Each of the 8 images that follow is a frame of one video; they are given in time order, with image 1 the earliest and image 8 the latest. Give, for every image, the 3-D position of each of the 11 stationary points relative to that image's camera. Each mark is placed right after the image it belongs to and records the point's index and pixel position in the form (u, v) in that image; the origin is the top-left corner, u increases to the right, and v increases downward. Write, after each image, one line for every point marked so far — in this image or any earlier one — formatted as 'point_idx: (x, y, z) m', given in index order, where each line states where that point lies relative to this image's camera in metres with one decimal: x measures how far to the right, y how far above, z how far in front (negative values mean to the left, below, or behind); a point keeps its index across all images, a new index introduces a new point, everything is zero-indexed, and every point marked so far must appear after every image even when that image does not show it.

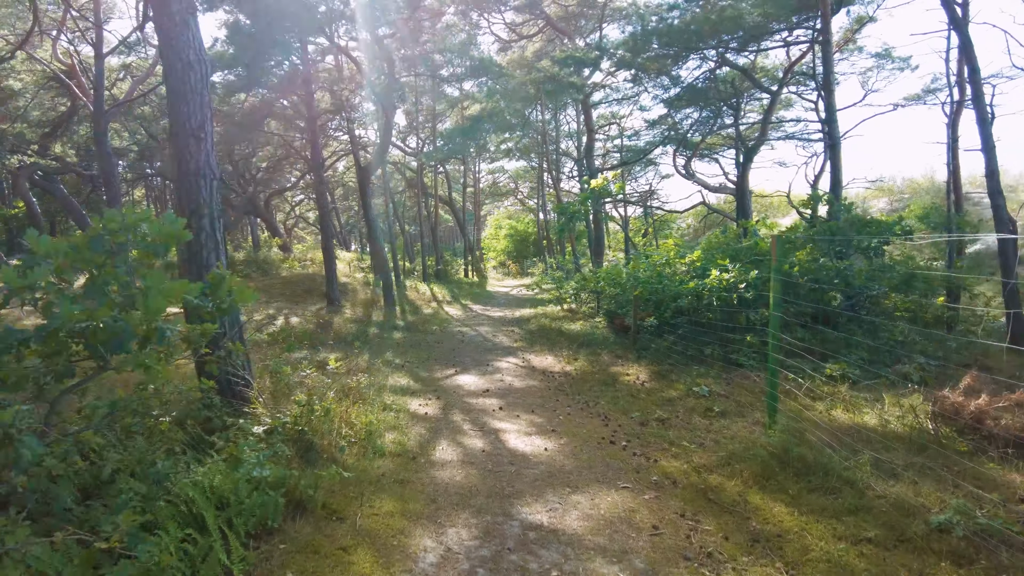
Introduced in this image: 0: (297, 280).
0: (-5.8, +0.2, +17.2) m
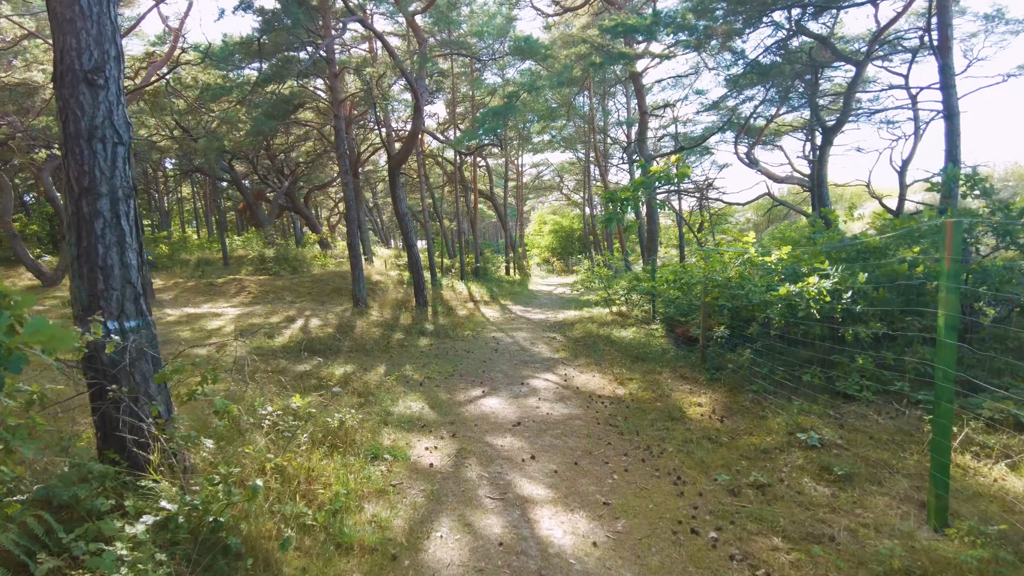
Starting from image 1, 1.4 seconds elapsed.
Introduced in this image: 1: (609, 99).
0: (-4.7, +0.3, +16.3) m
1: (+3.0, +5.8, +19.8) m
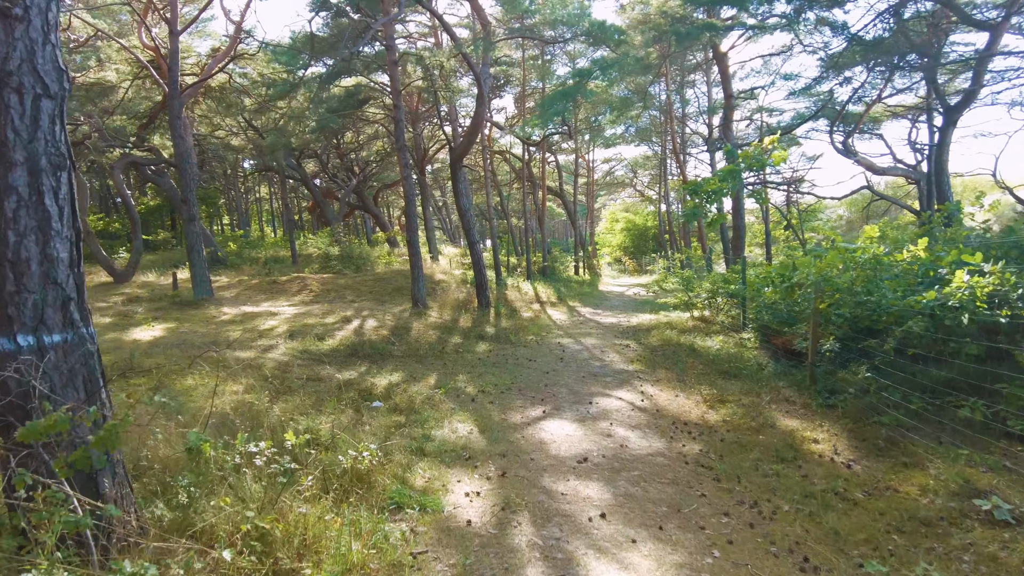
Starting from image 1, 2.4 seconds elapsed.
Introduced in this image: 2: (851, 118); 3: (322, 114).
0: (-3.1, +0.3, +15.8) m
1: (+5.1, +5.8, +18.4) m
2: (+7.3, +3.7, +13.9) m
3: (-4.5, +4.1, +15.3) m
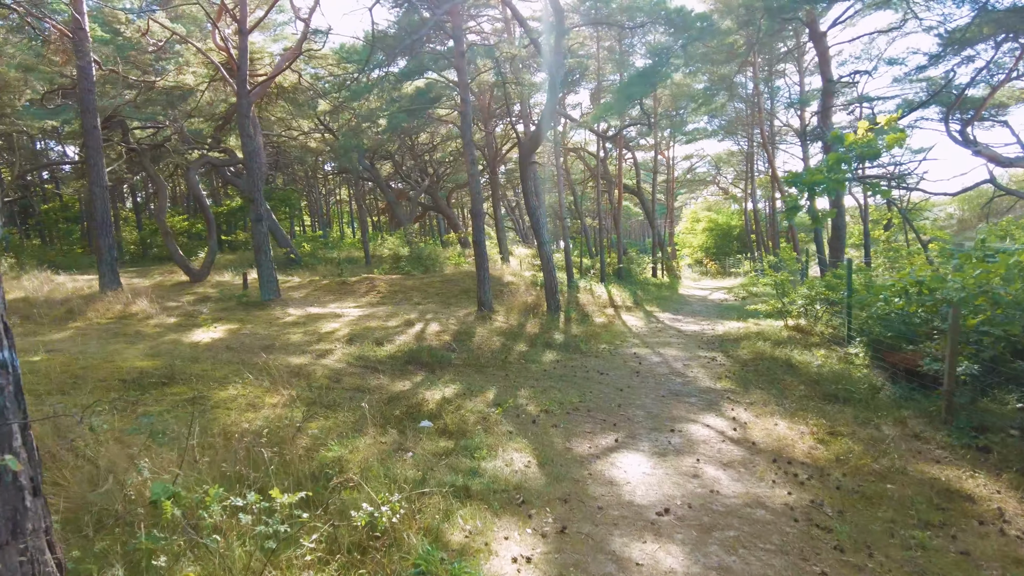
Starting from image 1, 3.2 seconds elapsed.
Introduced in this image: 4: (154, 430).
0: (-1.3, +0.2, +15.4) m
1: (+7.1, +5.7, +17.1) m
2: (+8.8, +3.6, +12.3) m
3: (-2.8, +4.1, +15.0) m
4: (-2.0, -0.8, +3.6) m
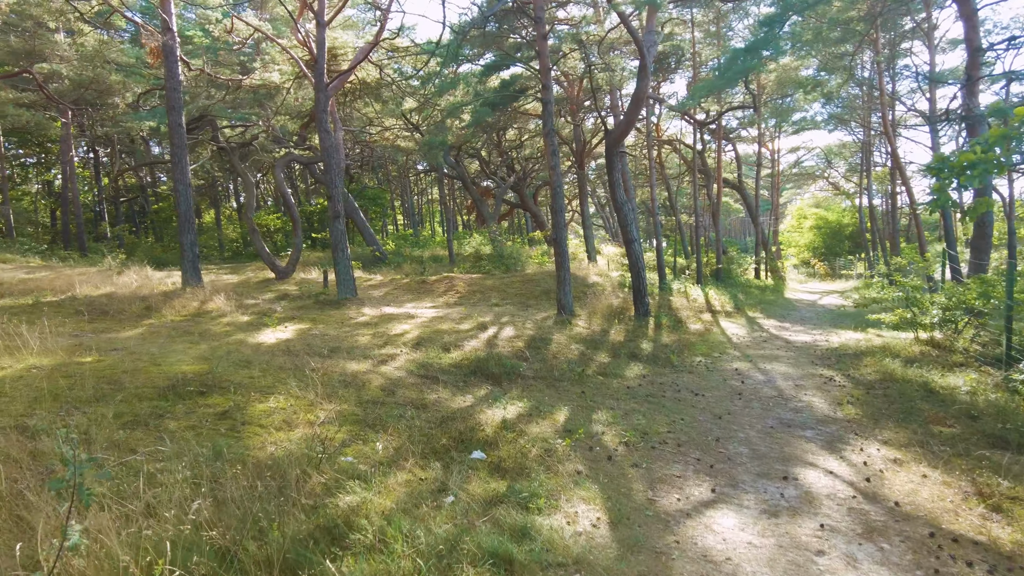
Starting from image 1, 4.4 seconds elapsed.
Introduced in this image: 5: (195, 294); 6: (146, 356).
0: (+0.6, +0.2, +14.6) m
1: (+9.3, +5.5, +15.1) m
2: (+10.3, +3.4, +10.1) m
3: (-0.8, +4.1, +14.5) m
4: (-1.7, -0.8, +3.1) m
5: (-5.0, -0.1, +10.1) m
6: (-3.3, -0.6, +5.8) m
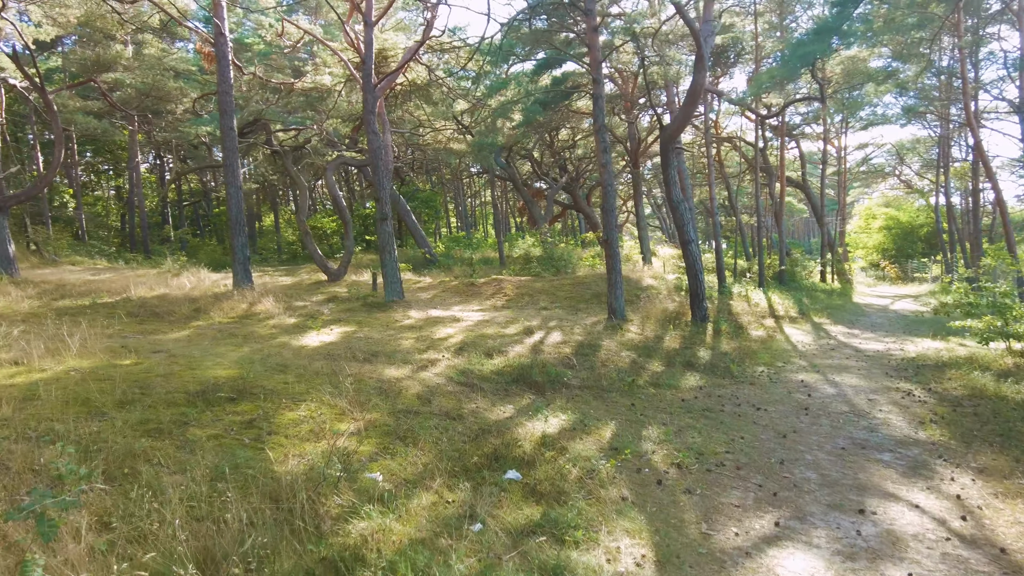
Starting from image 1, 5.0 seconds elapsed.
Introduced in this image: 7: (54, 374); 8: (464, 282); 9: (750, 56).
0: (+1.7, +0.2, +14.2) m
1: (+10.4, +5.4, +14.0) m
2: (+11.0, +3.3, +8.9) m
3: (+0.3, +4.1, +14.2) m
4: (-1.6, -0.9, +2.9) m
5: (-4.3, -0.1, +10.1) m
6: (-2.9, -0.6, +5.8) m
7: (-3.3, -0.6, +4.7) m
8: (-1.1, +0.1, +14.8) m
9: (+5.4, +5.3, +14.6) m
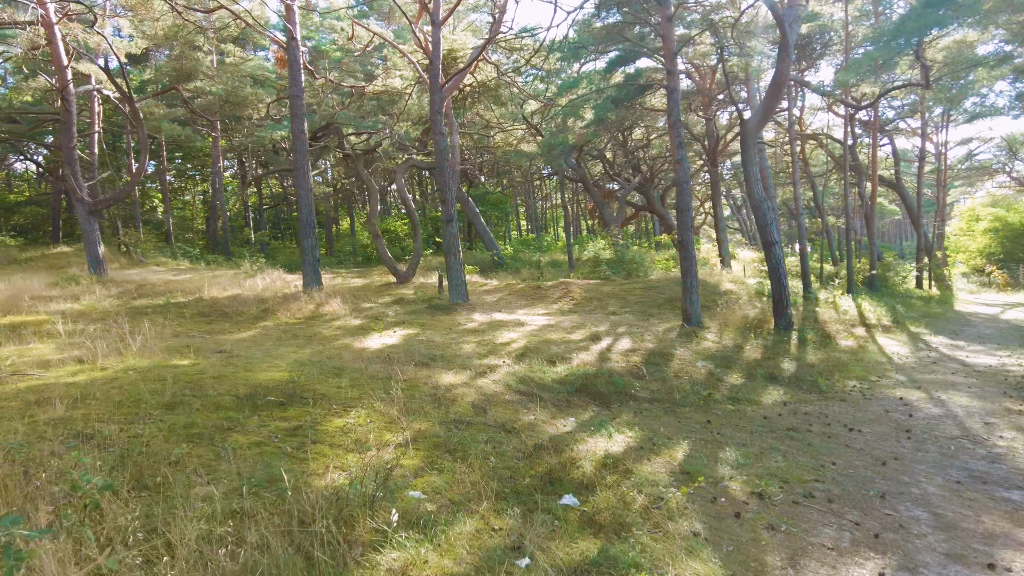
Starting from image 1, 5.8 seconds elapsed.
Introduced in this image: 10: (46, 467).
0: (+3.2, +0.1, +13.6) m
1: (+11.8, +5.3, +12.4) m
2: (+11.8, +3.2, +7.3) m
3: (+1.8, +4.0, +13.8) m
4: (-1.4, -0.9, +2.7) m
5: (-3.2, -0.1, +10.2) m
6: (-2.4, -0.6, +5.7) m
7: (-2.9, -0.6, +4.7) m
8: (+0.4, +0.1, +14.5) m
9: (+6.9, +5.1, +13.6) m
10: (-1.9, -0.7, +2.6) m
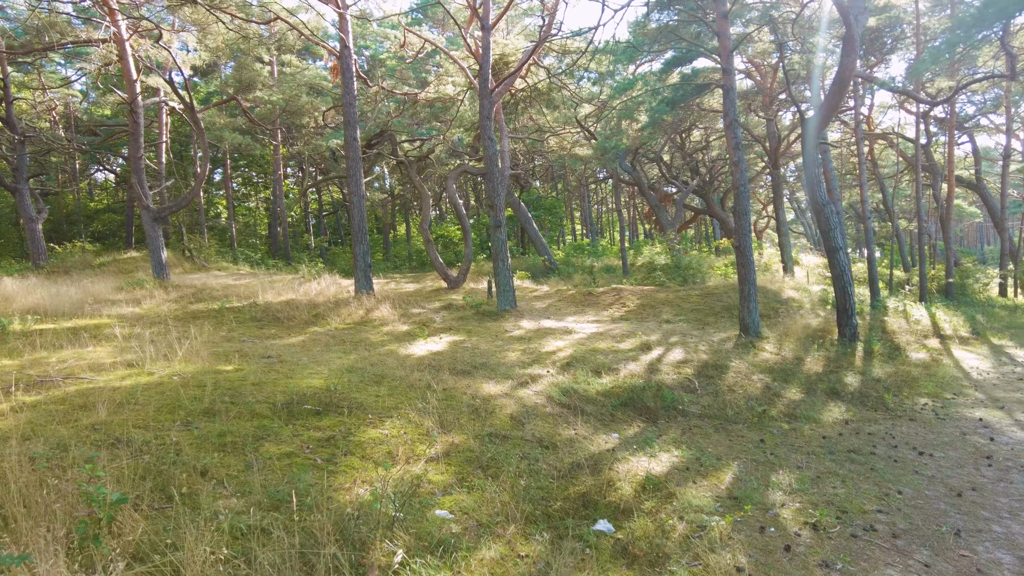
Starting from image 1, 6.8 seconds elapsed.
0: (+4.2, -0.1, +13.1) m
1: (+12.8, +5.1, +11.2) m
2: (+12.3, +3.0, +6.1) m
3: (+2.9, +3.8, +13.4) m
4: (-1.3, -0.9, +2.7) m
5: (-2.4, -0.2, +10.3) m
6: (-2.0, -0.7, +5.7) m
7: (-2.6, -0.7, +4.8) m
8: (+1.6, -0.1, +14.3) m
9: (+8.0, +5.0, +12.8) m
10: (-1.8, -0.8, +2.6) m
